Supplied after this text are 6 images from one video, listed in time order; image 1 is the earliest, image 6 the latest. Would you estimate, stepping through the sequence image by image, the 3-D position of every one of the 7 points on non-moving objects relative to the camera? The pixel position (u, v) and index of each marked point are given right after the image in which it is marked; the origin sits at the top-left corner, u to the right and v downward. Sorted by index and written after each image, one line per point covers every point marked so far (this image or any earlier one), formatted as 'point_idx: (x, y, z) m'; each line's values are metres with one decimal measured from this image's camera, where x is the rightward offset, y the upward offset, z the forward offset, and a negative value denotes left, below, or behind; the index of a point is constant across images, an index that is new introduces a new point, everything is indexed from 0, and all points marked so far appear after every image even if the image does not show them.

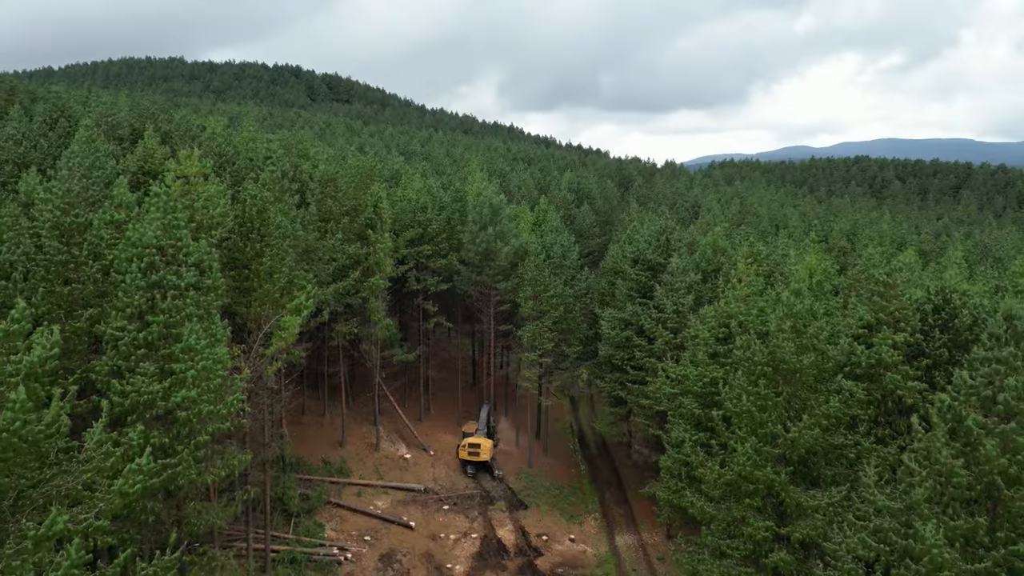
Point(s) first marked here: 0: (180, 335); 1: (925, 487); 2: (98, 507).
0: (-8.2, -1.2, +15.2) m
1: (+8.4, -4.0, +12.5) m
2: (-7.6, -3.9, +11.4) m
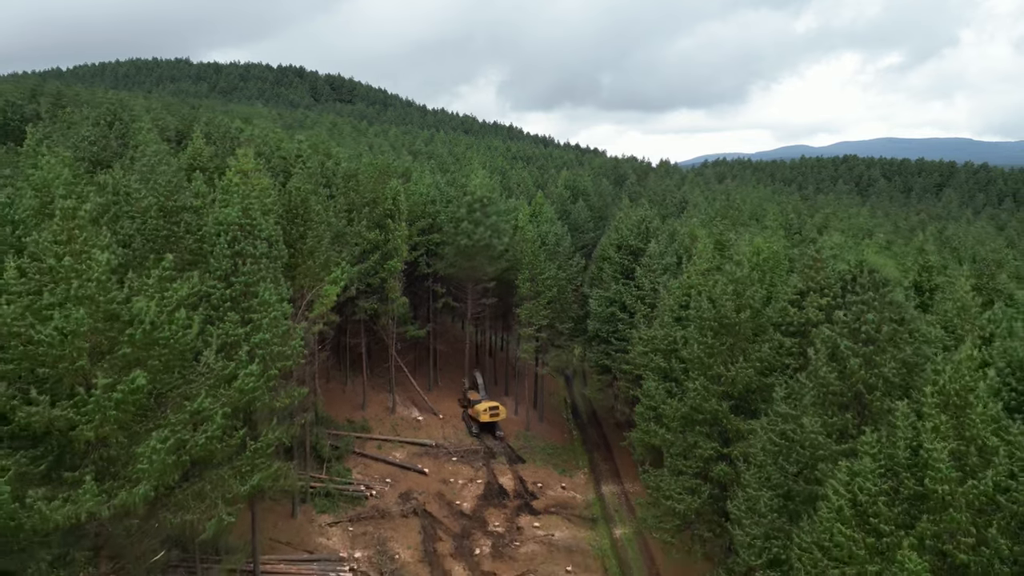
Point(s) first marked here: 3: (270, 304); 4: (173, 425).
0: (-8.2, -0.1, +19.9) m
1: (+8.3, -3.0, +17.2) m
2: (-7.6, -2.9, +16.0) m
3: (-7.8, -0.5, +19.8) m
4: (-8.0, -3.2, +14.4) m
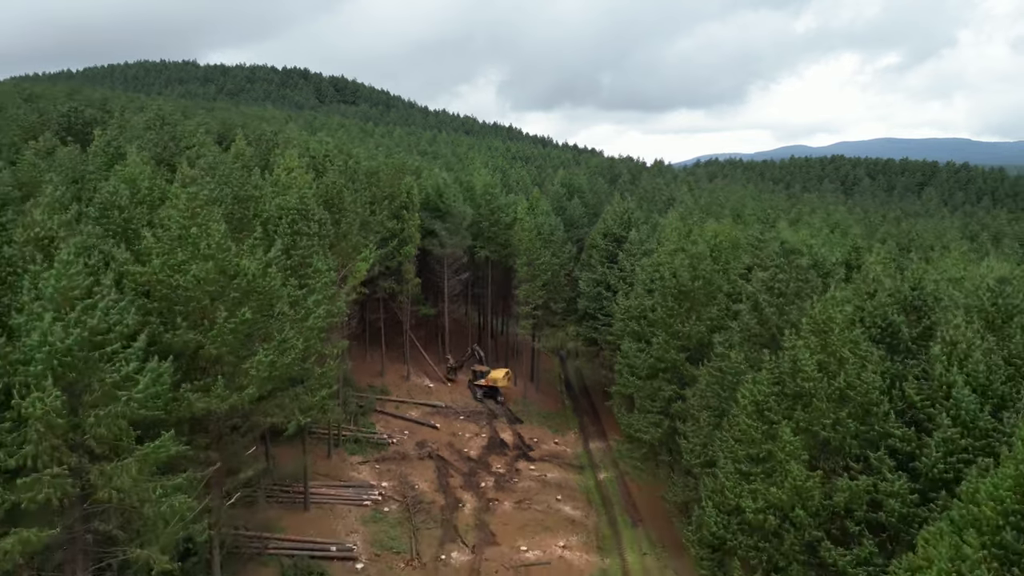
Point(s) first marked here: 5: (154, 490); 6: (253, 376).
0: (-8.3, +1.1, +25.3) m
1: (+8.3, -1.8, +22.6) m
2: (-7.6, -1.7, +21.4) m
3: (-7.8, +0.7, +25.2) m
4: (-8.0, -2.0, +19.8) m
5: (-9.1, -5.1, +15.7) m
6: (-8.2, -2.7, +19.5) m
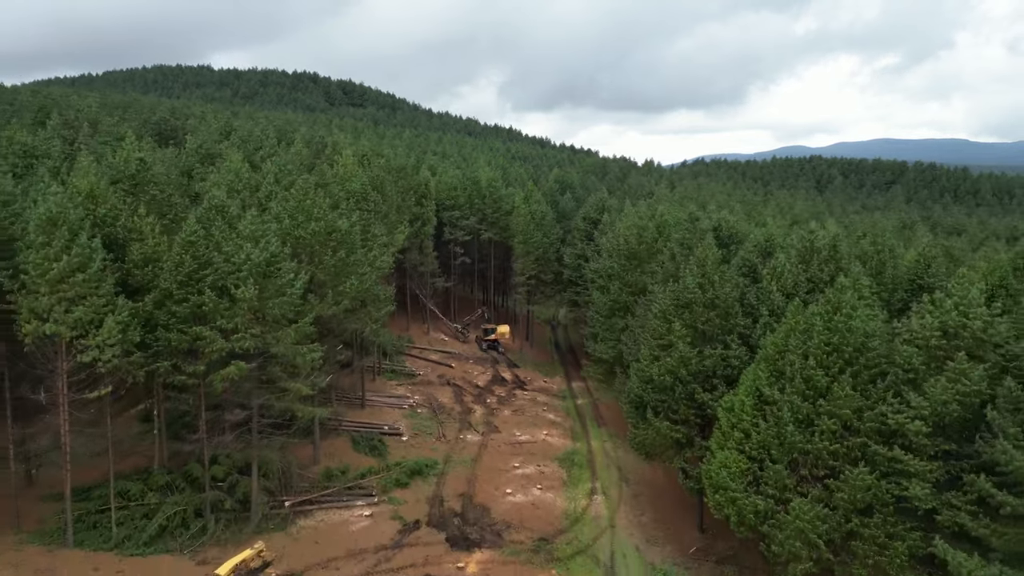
0: (-8.4, +3.5, +36.3) m
1: (+8.2, +0.6, +33.6) m
2: (-7.8, +0.7, +32.5) m
3: (-8.0, +3.1, +36.3) m
4: (-8.1, +0.4, +30.8) m
5: (-9.2, -2.7, +26.8) m
6: (-8.4, -0.3, +30.6) m
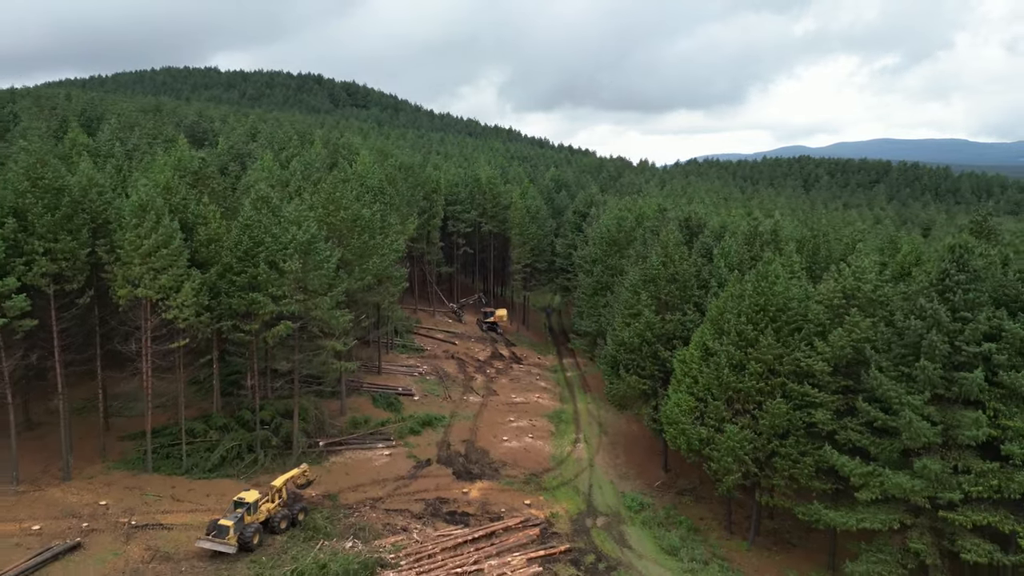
0: (-8.7, +4.8, +42.3) m
1: (+7.9, +1.9, +39.6) m
2: (-8.0, +2.0, +38.4) m
3: (-8.2, +4.4, +42.2) m
4: (-8.4, +1.7, +36.8) m
5: (-9.5, -1.4, +32.7) m
6: (-8.7, +1.0, +36.5) m
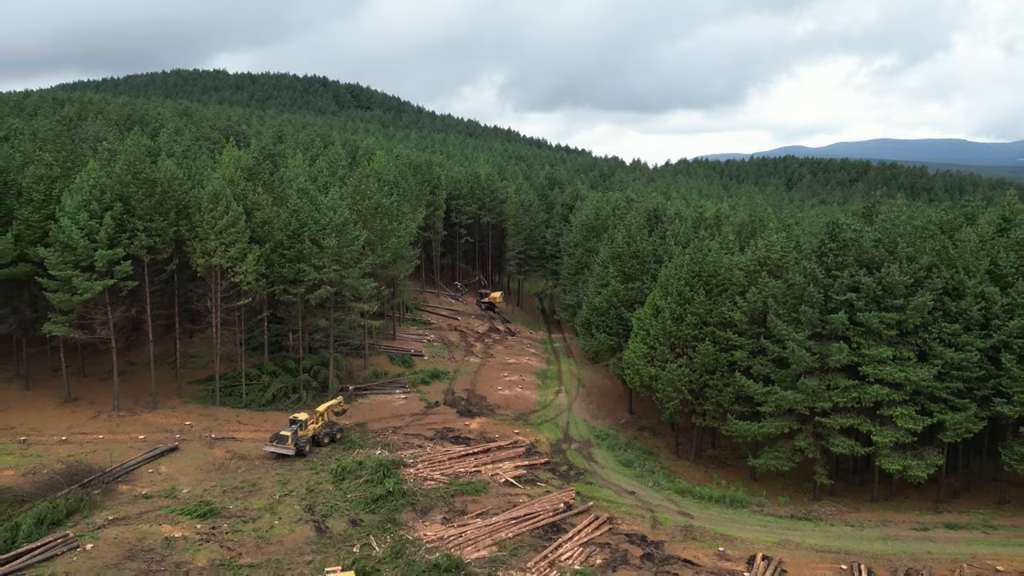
0: (-9.2, +6.6, +50.5) m
1: (+7.4, +3.7, +47.8) m
2: (-8.5, +3.8, +46.7) m
3: (-8.7, +6.2, +50.5) m
4: (-8.9, +3.5, +45.0) m
5: (-10.0, +0.4, +41.0) m
6: (-9.2, +2.8, +44.8) m
